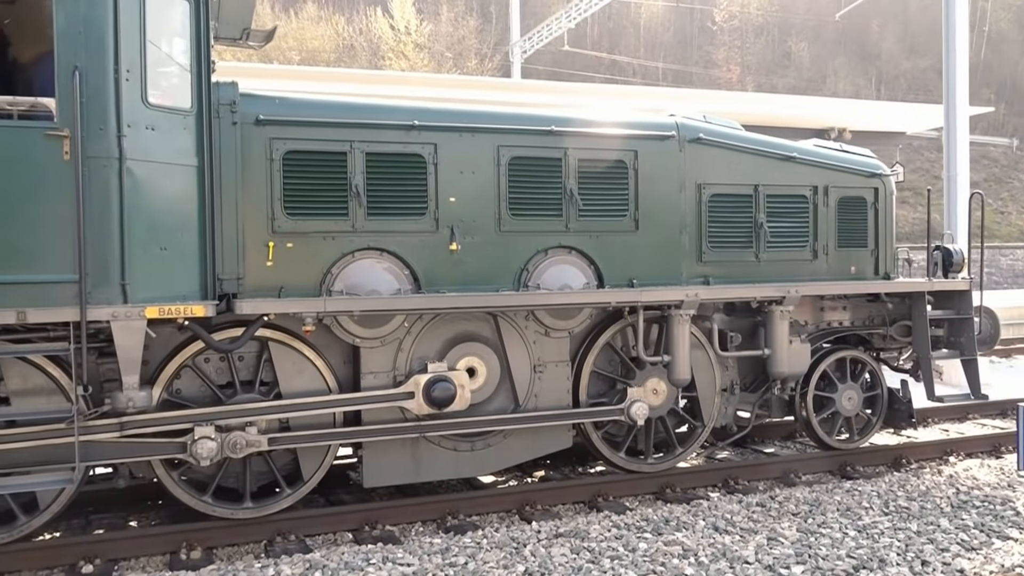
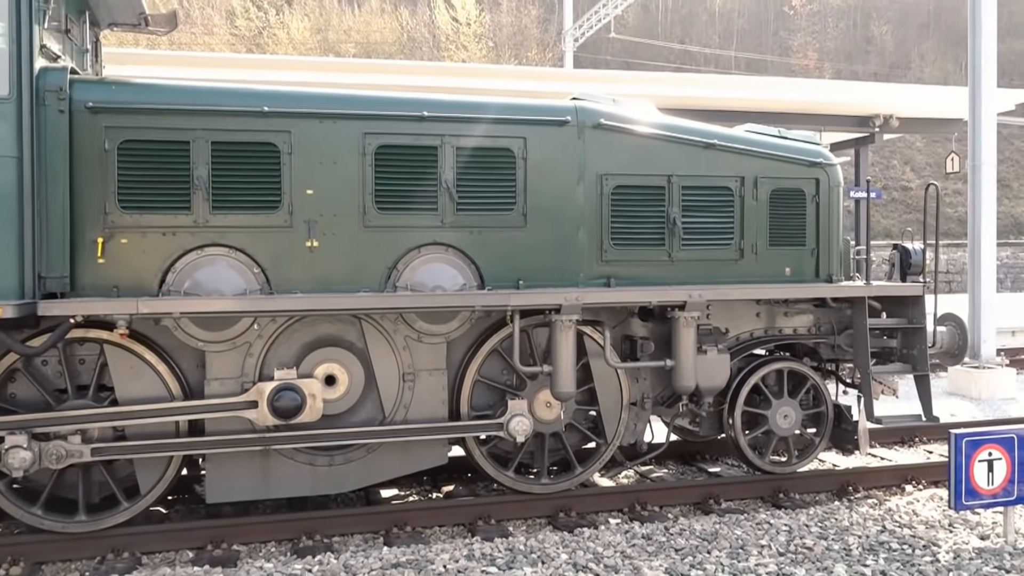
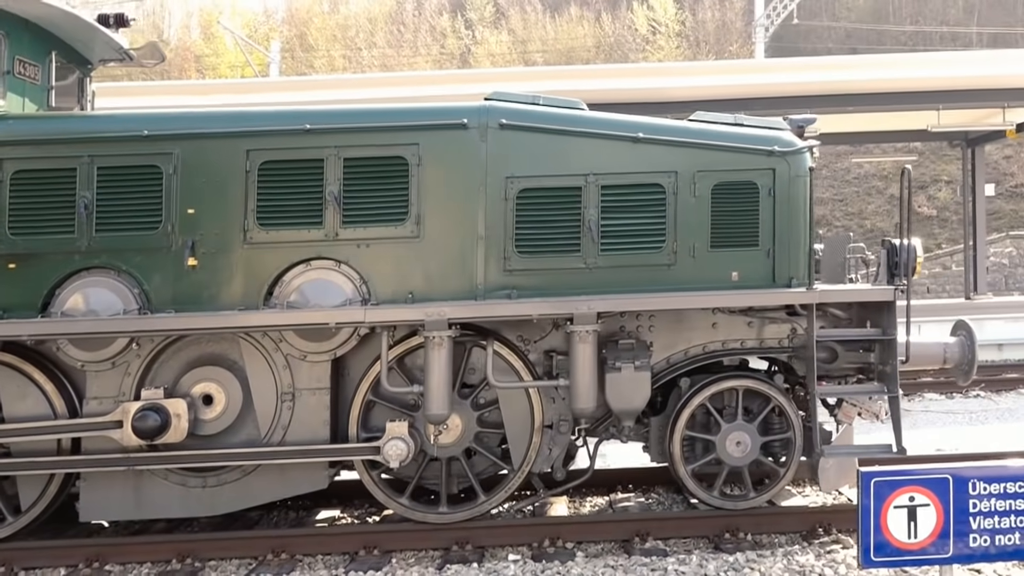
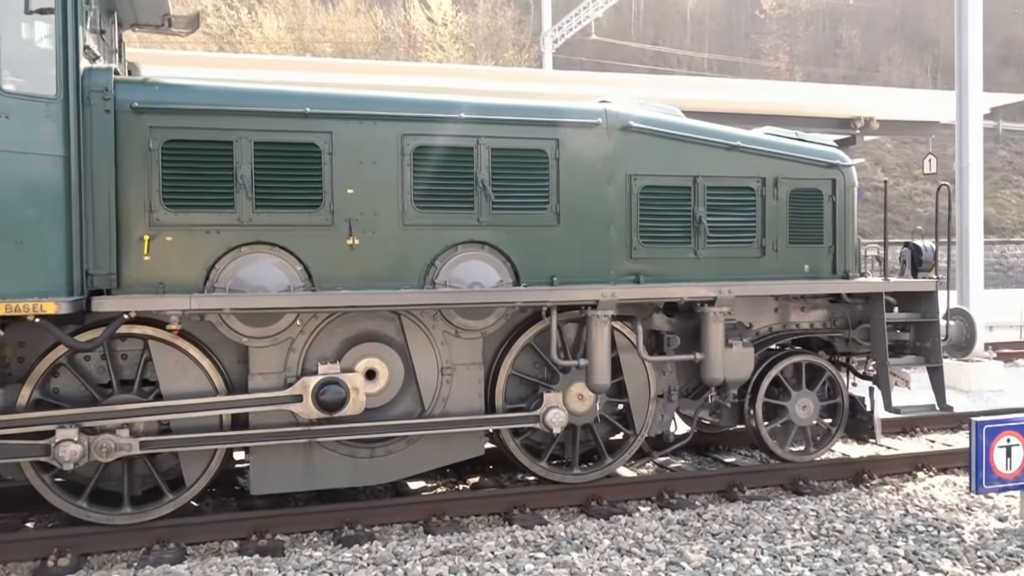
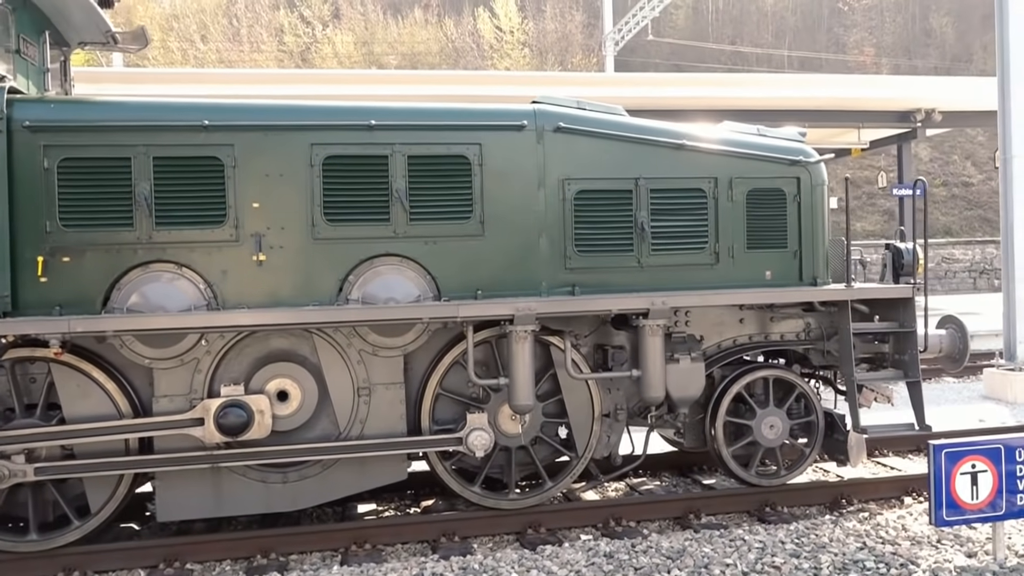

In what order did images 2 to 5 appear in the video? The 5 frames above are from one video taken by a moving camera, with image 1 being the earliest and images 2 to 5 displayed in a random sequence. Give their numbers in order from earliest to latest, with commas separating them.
4, 2, 5, 3
